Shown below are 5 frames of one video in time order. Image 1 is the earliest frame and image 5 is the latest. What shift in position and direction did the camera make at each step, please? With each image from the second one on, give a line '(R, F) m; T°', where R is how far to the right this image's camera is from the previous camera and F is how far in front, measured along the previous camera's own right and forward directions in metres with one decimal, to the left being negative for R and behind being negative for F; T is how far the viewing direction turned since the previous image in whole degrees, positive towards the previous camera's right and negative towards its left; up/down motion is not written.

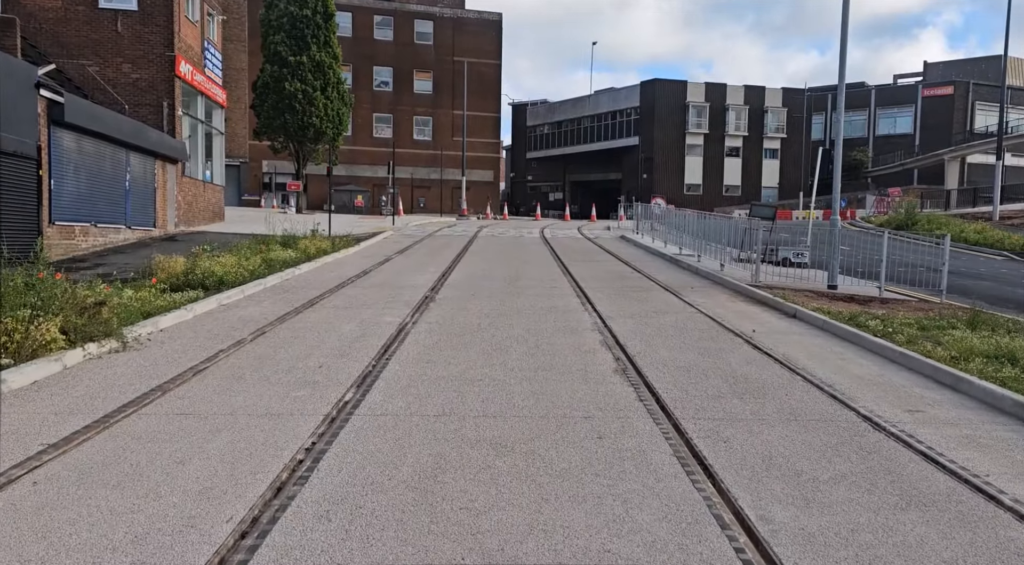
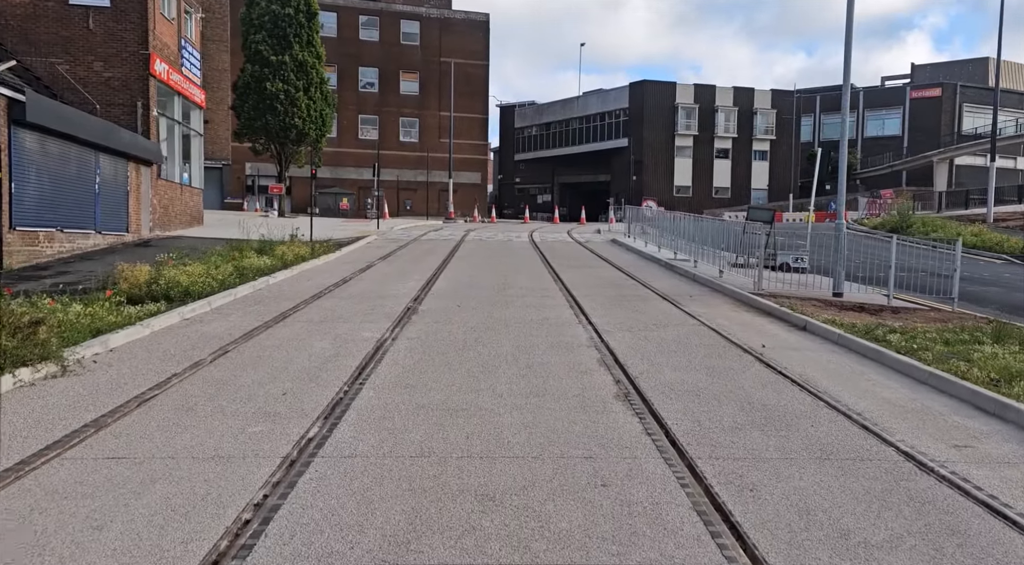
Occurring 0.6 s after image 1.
(0.0, +0.8) m; +1°
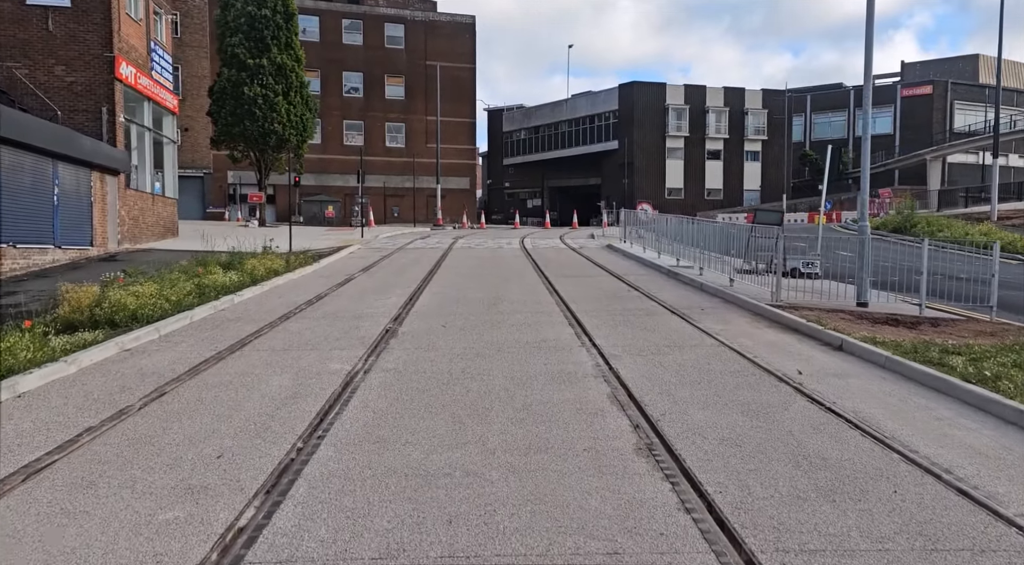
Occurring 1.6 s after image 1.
(0.0, +1.3) m; +1°
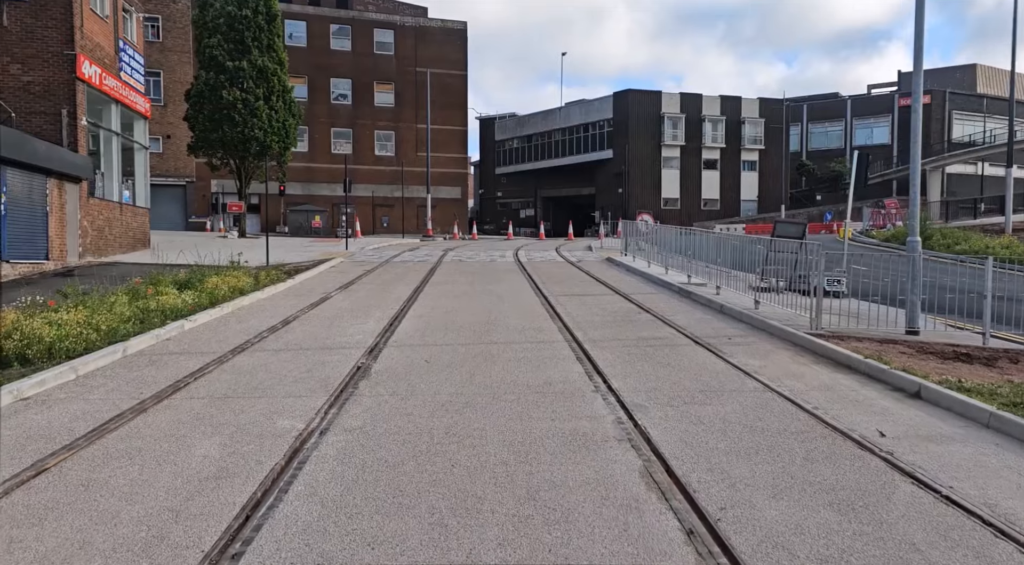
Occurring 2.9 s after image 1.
(-0.1, +1.7) m; +1°
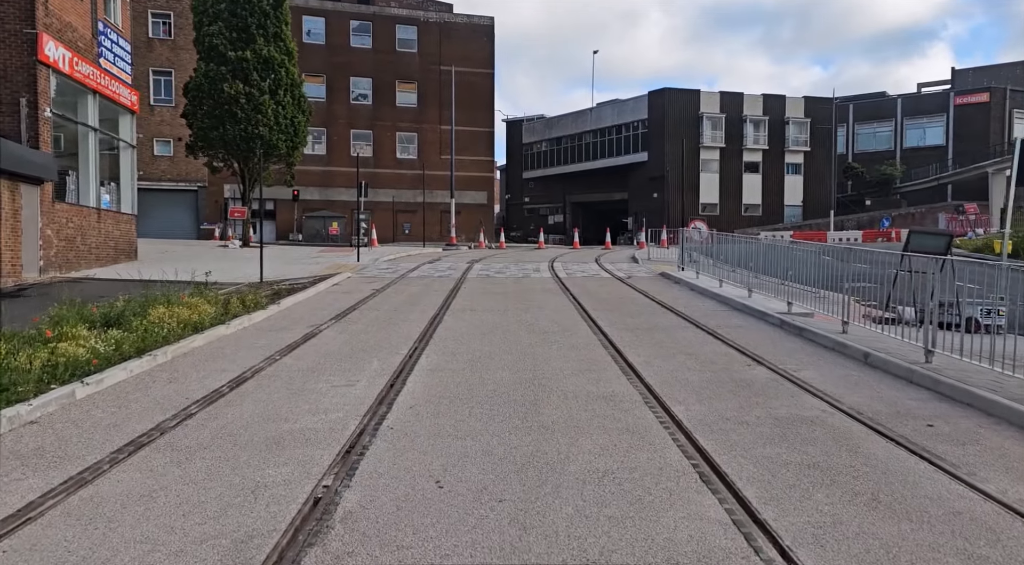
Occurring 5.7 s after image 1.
(-0.4, +3.7) m; -2°
